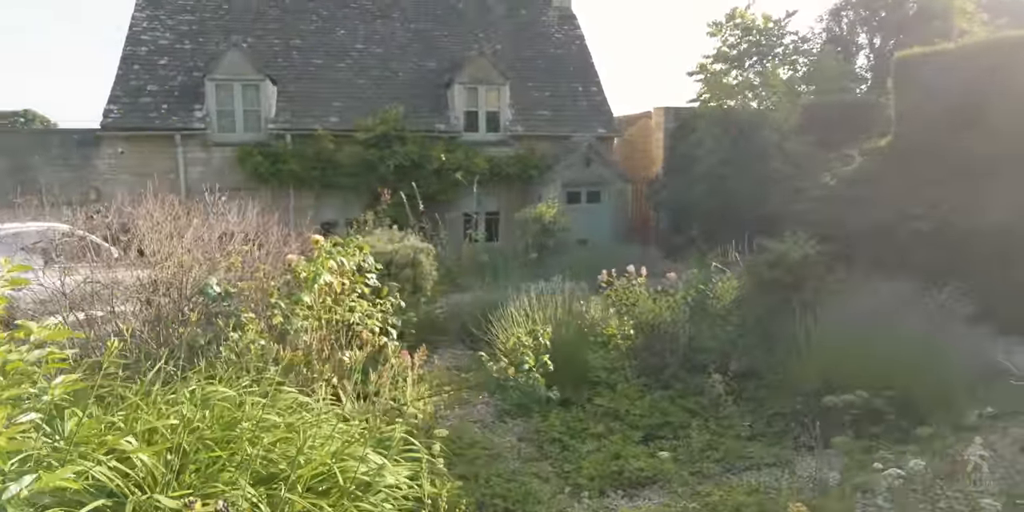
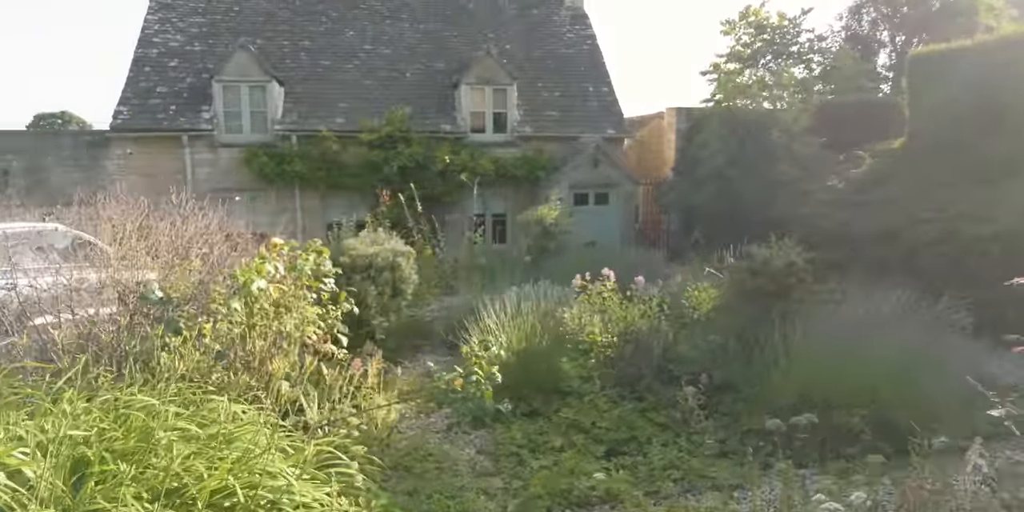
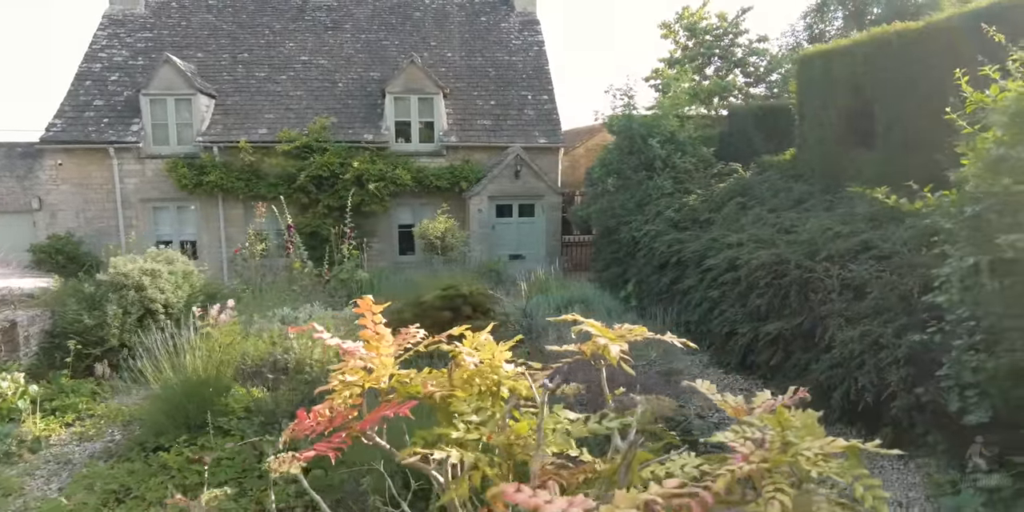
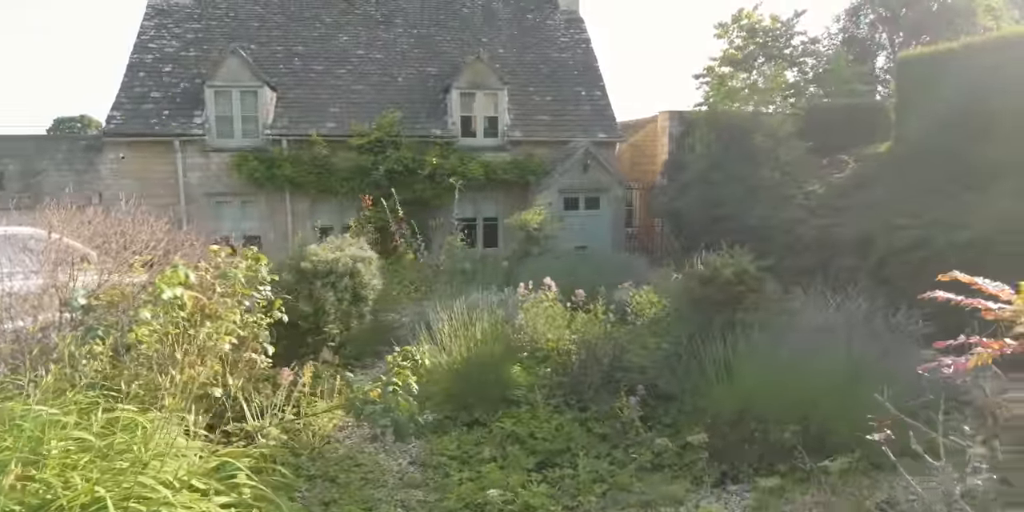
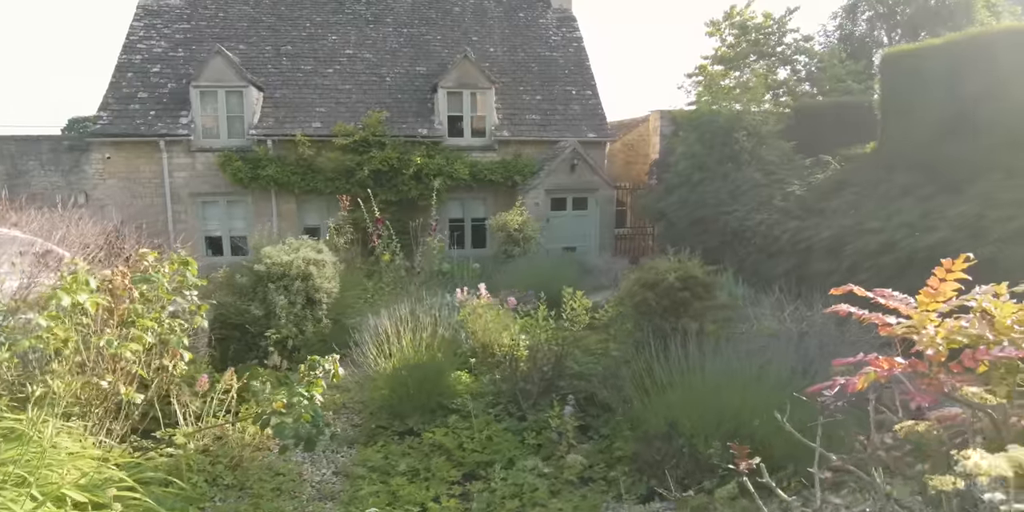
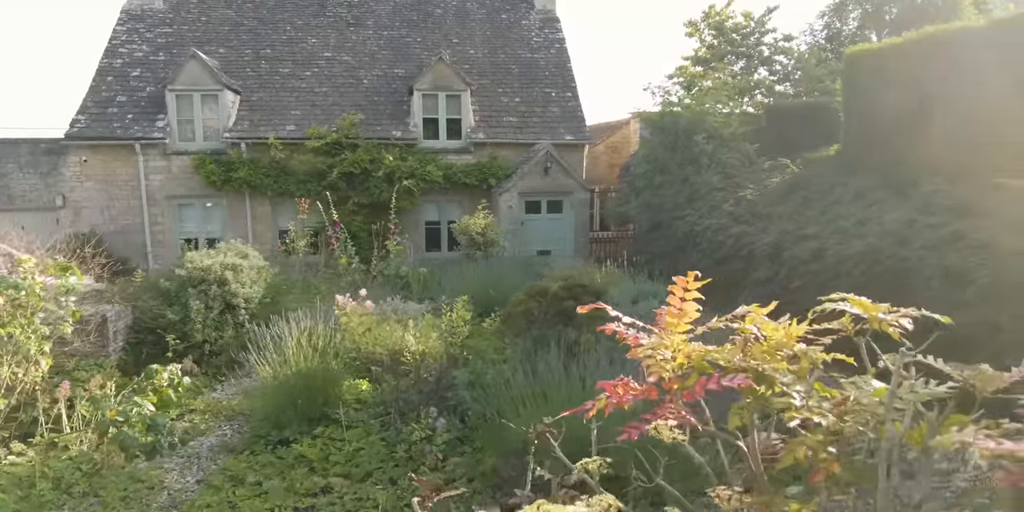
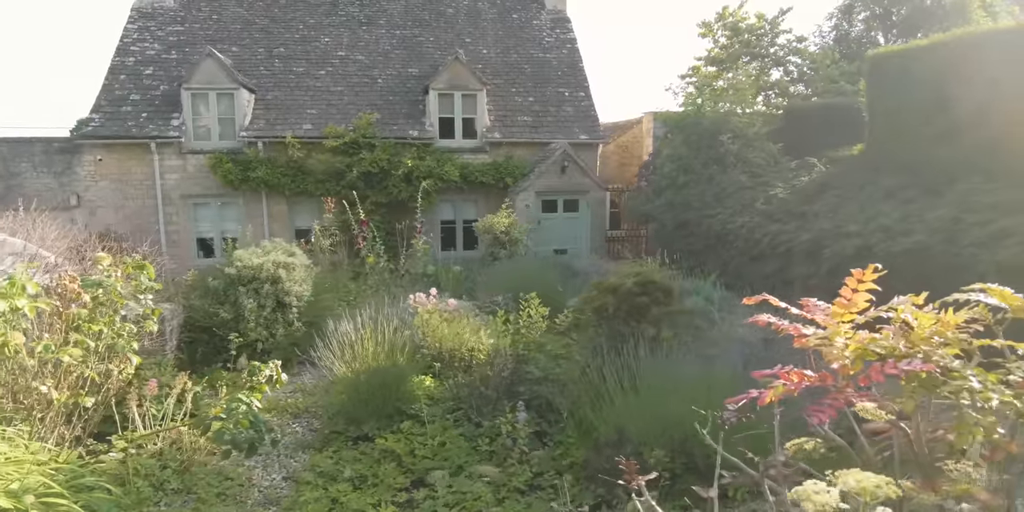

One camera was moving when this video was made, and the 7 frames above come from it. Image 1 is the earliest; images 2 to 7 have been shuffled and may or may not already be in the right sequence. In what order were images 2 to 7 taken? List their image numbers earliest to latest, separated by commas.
2, 4, 5, 7, 6, 3
